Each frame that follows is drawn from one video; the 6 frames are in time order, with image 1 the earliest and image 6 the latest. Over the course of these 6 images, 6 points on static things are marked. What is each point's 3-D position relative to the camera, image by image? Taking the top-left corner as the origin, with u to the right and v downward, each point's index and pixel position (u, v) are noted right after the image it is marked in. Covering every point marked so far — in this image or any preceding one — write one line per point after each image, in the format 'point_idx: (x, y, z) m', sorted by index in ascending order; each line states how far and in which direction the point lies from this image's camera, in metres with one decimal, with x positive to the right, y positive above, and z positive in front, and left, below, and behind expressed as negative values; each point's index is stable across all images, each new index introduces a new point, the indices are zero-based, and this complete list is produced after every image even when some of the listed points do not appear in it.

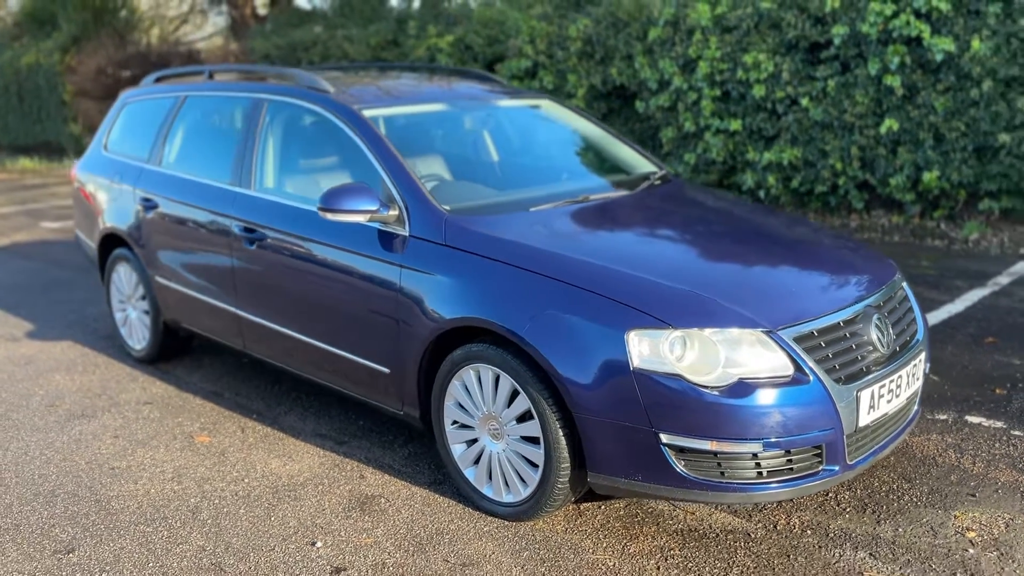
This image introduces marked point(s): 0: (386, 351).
0: (-0.5, -0.3, +3.6) m
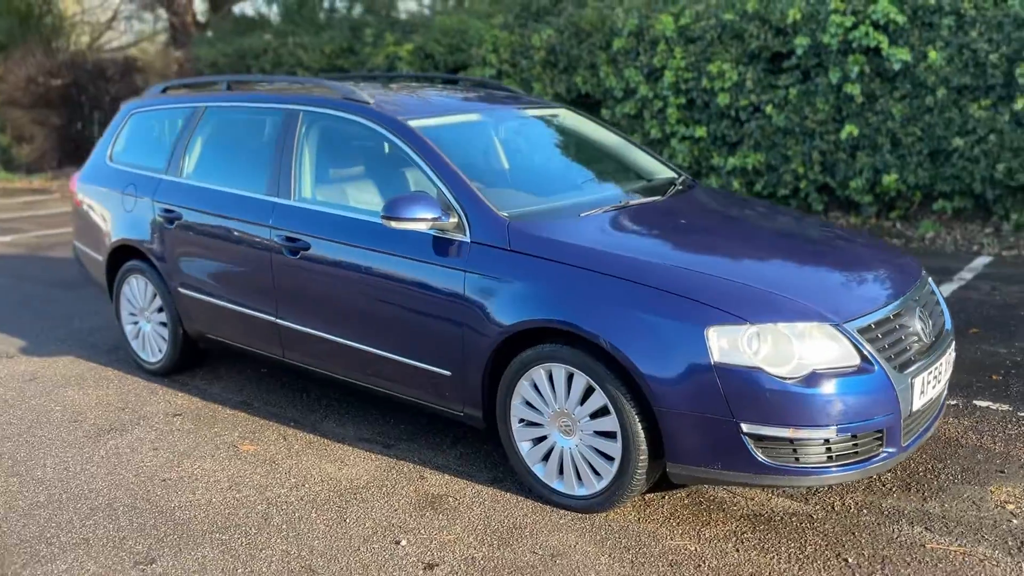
0: (-0.3, -0.3, +3.7) m
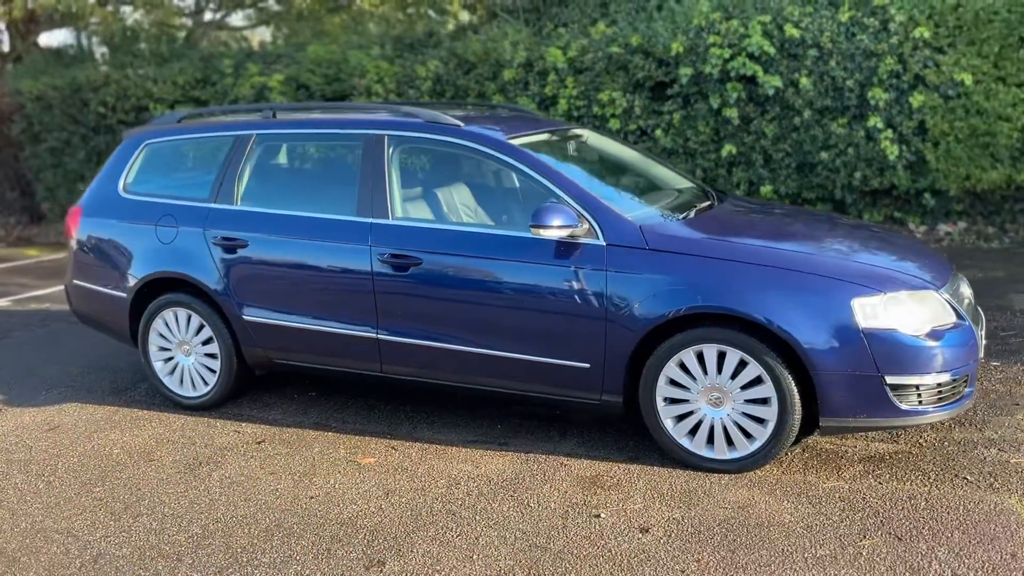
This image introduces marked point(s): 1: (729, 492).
0: (+0.4, -0.3, +4.1) m
1: (+0.9, -0.9, +3.8) m
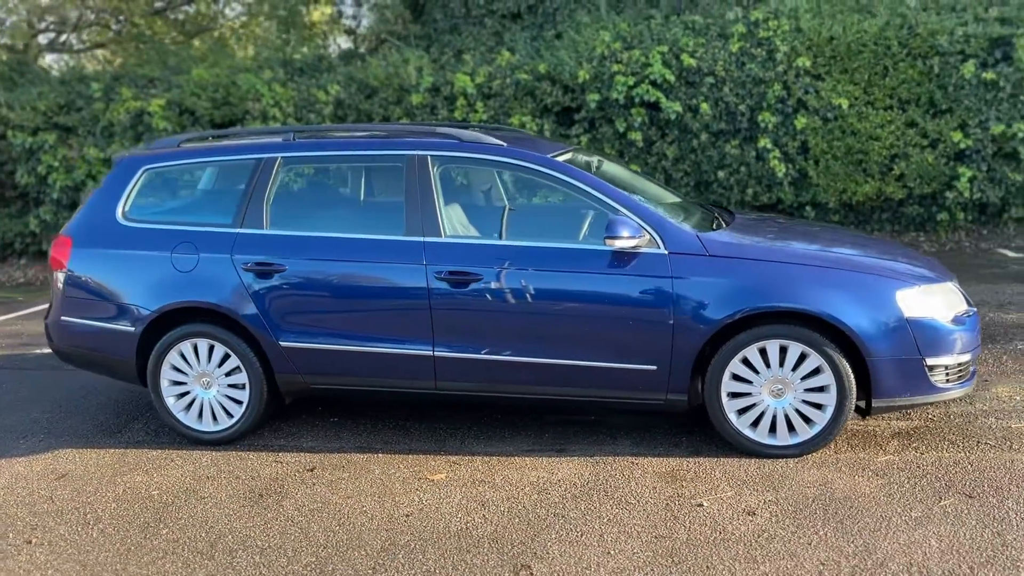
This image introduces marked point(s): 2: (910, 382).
0: (+0.7, -0.3, +4.4) m
1: (+1.4, -0.9, +4.1) m
2: (+1.9, -0.5, +4.3) m
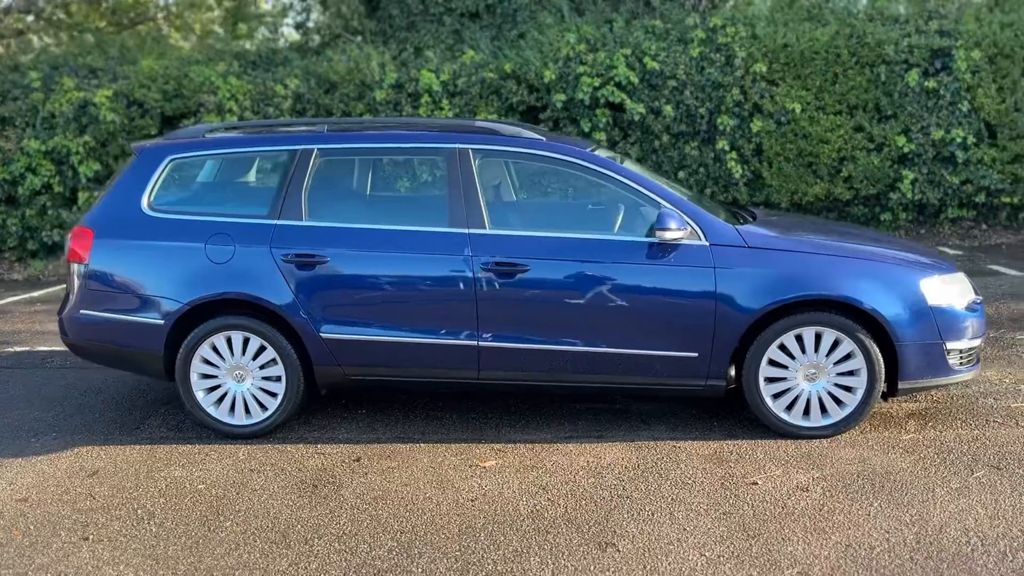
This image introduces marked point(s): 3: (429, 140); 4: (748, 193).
0: (+0.9, -0.3, +4.6) m
1: (+1.6, -0.8, +4.4) m
2: (+2.2, -0.4, +4.6) m
3: (-0.5, +0.8, +4.9) m
4: (+3.0, +1.2, +11.0) m
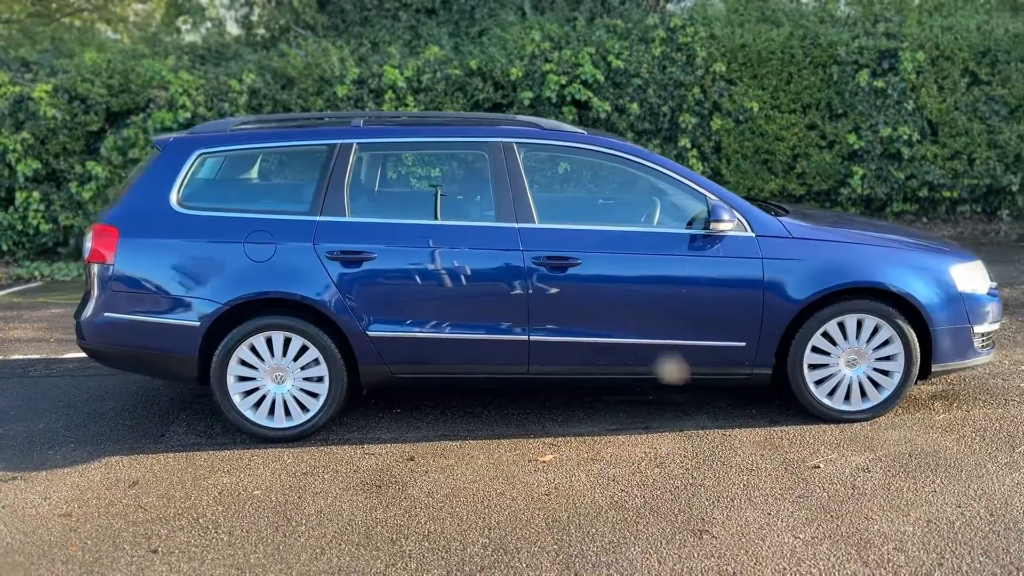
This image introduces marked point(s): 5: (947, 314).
0: (+1.2, -0.2, +4.7) m
1: (+1.9, -0.8, +4.6) m
2: (+2.4, -0.3, +4.8) m
3: (-0.3, +0.8, +4.8) m
4: (+2.5, +1.3, +11.3) m
5: (+2.3, -0.1, +4.7) m
